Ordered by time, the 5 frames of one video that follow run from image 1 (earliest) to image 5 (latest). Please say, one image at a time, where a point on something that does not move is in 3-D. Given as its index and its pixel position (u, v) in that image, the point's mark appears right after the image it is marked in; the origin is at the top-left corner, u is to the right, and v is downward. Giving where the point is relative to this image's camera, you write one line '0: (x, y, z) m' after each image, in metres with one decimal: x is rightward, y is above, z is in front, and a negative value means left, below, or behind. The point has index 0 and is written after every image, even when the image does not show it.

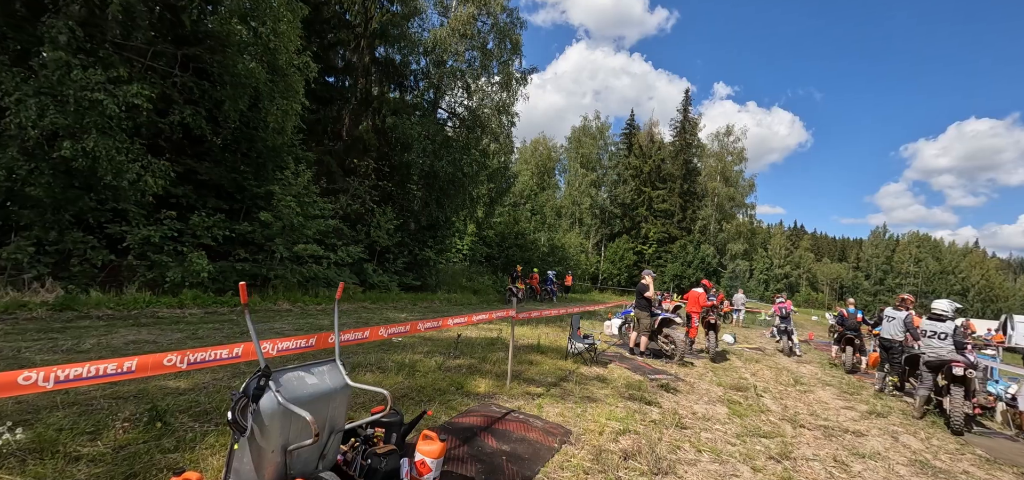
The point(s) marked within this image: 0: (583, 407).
0: (+0.7, -1.7, +4.6) m
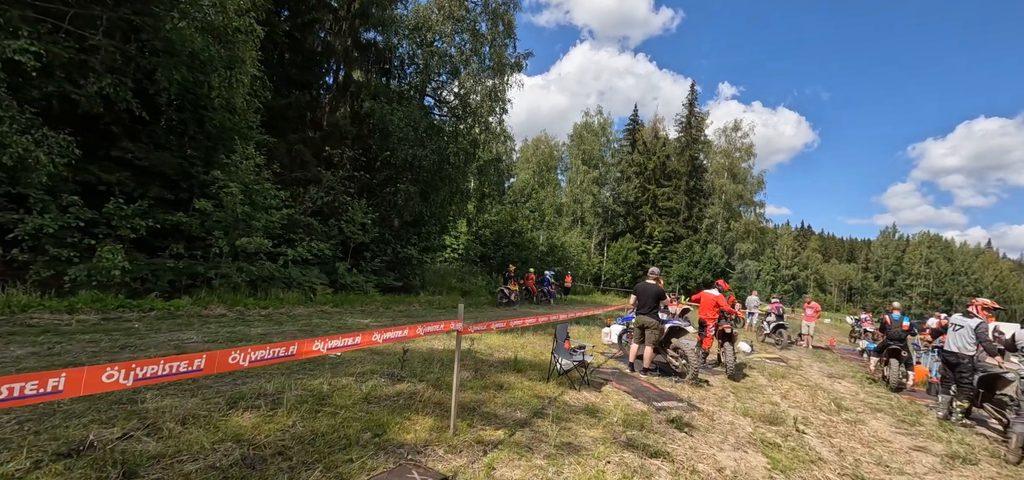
0: (+0.3, -1.6, +3.1) m
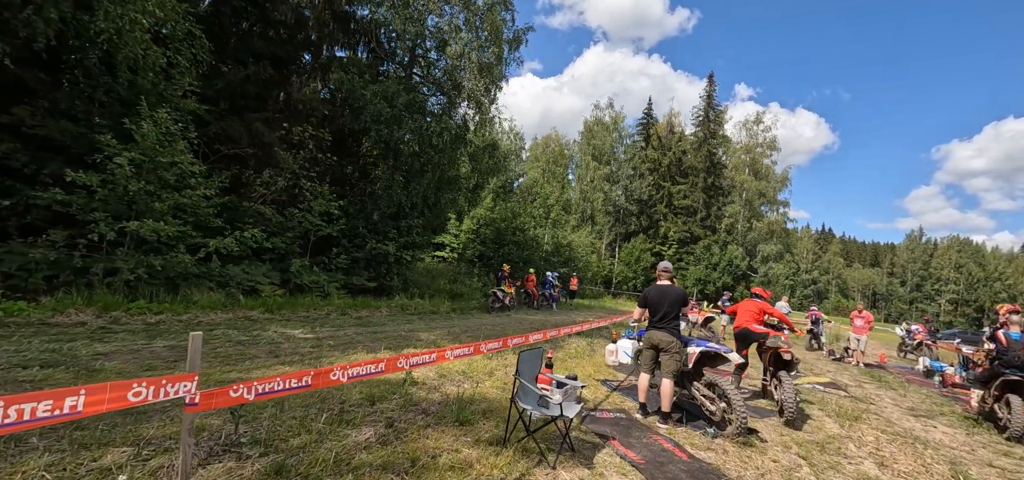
0: (-0.2, -1.4, +1.0) m
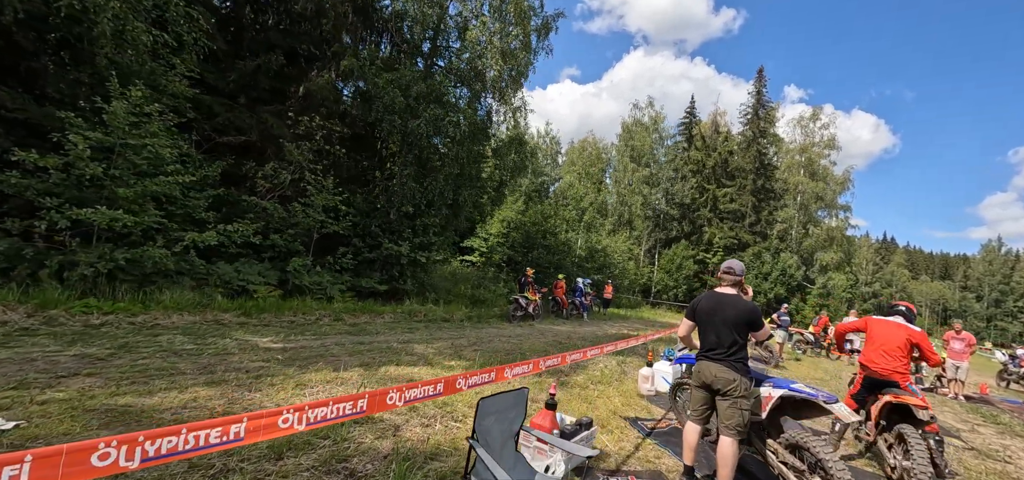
0: (-0.6, -1.2, -0.2) m
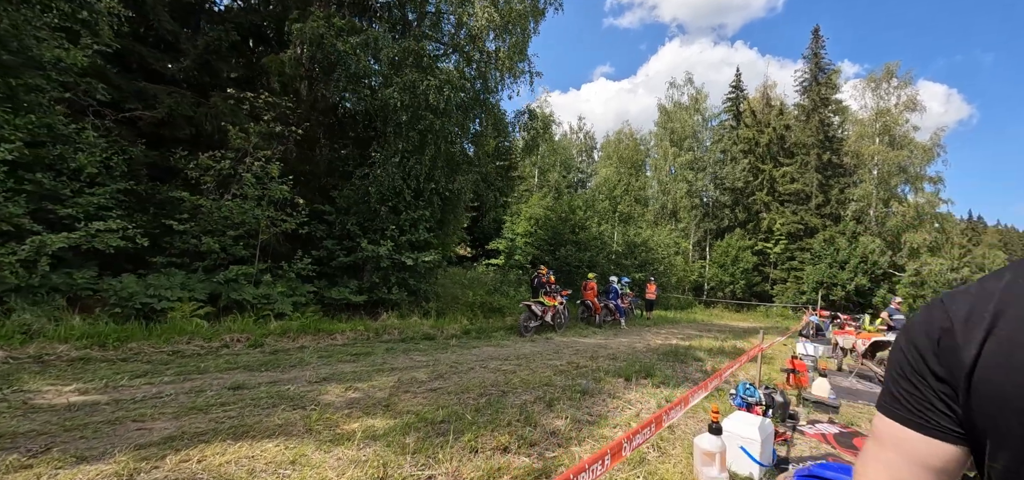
0: (-1.6, -0.9, -2.6) m
